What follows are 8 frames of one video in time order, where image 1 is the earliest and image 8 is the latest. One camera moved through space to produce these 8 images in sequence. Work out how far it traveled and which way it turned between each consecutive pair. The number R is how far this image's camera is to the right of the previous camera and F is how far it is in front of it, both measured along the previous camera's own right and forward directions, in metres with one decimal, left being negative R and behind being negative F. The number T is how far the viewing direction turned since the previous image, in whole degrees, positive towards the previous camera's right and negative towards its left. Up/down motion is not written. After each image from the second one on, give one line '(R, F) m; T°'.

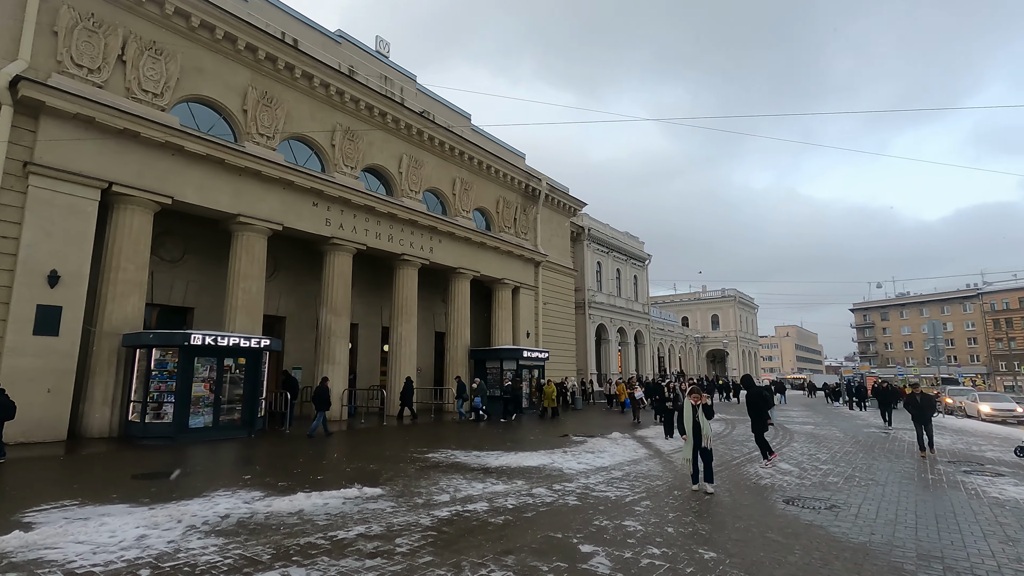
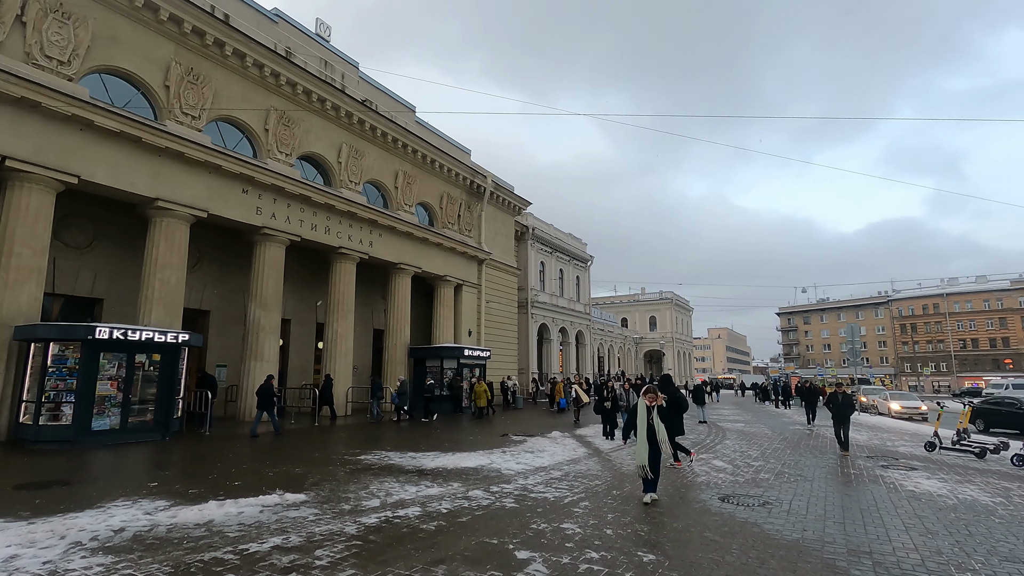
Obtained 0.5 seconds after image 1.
(+0.1, +0.3) m; +6°
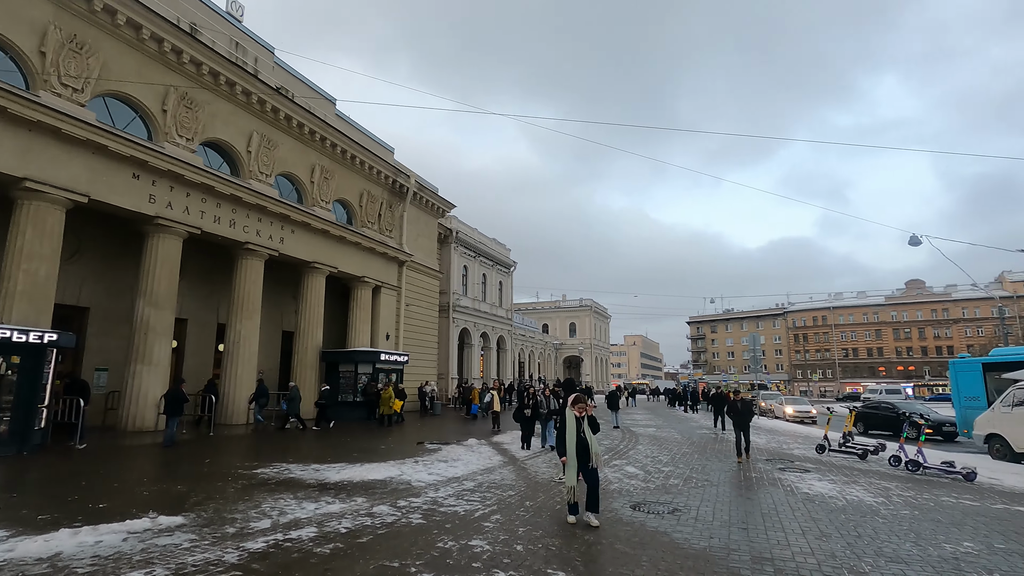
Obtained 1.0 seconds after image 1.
(+0.1, +0.3) m; +8°
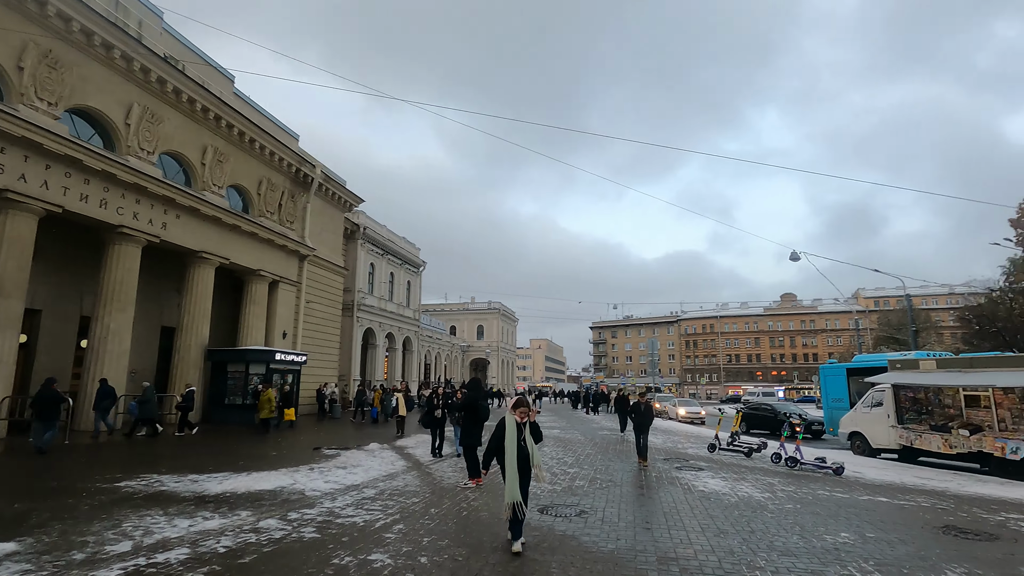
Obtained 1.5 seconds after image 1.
(0.0, +0.3) m; +10°
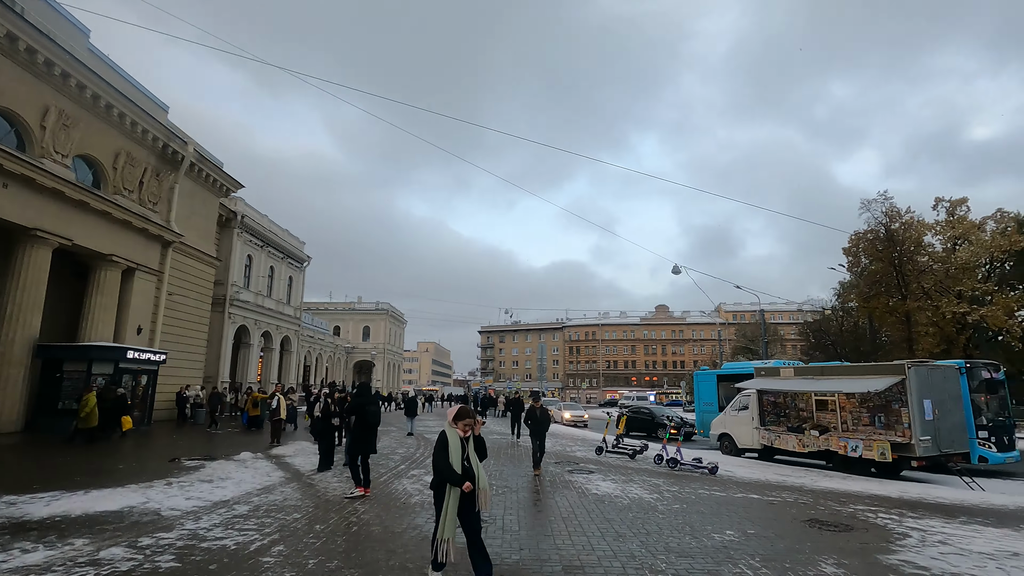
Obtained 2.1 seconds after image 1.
(-0.2, +0.4) m; +12°
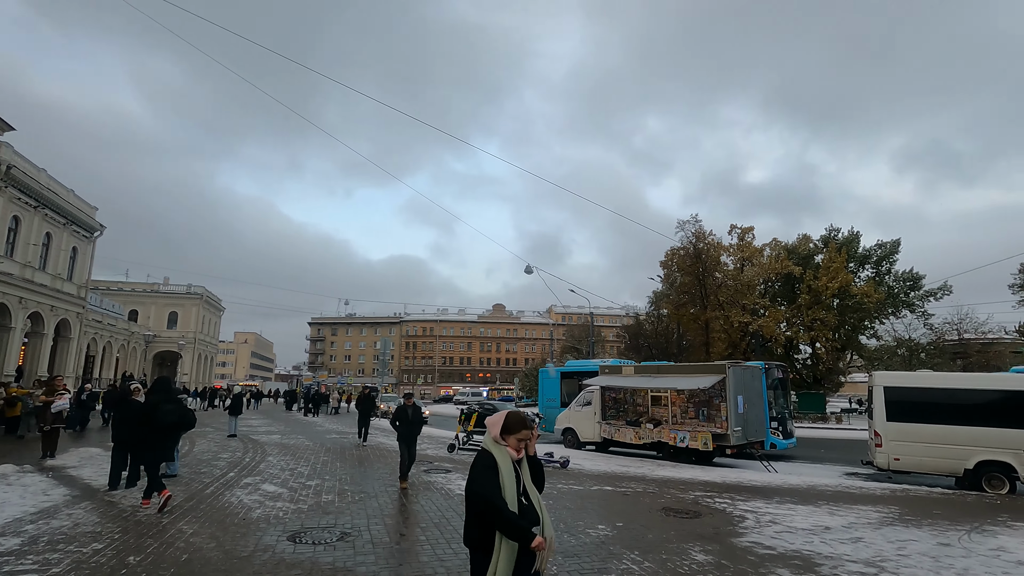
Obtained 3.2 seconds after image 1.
(-0.6, +0.6) m; +17°
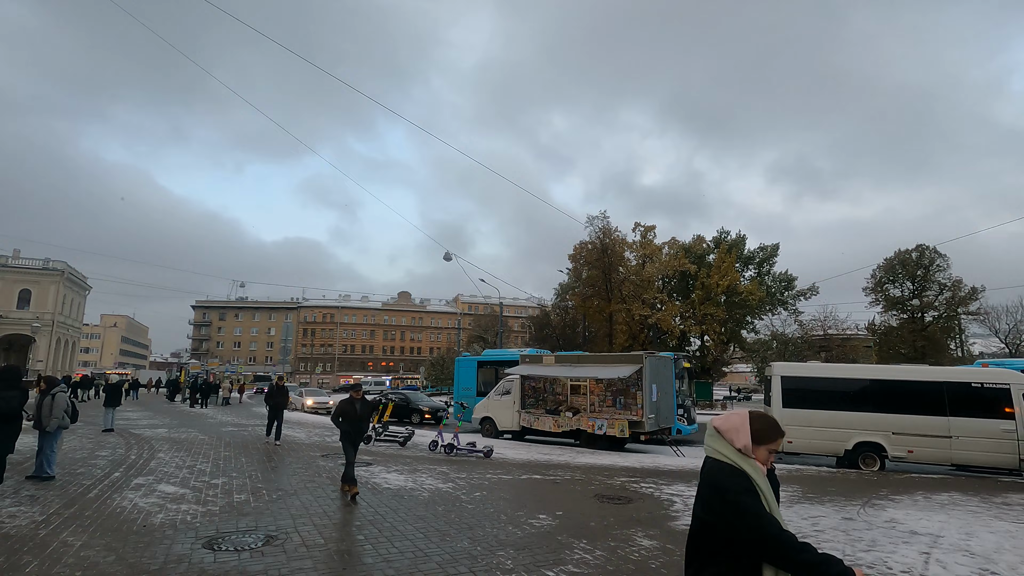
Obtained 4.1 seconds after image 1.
(-0.5, +0.3) m; +10°
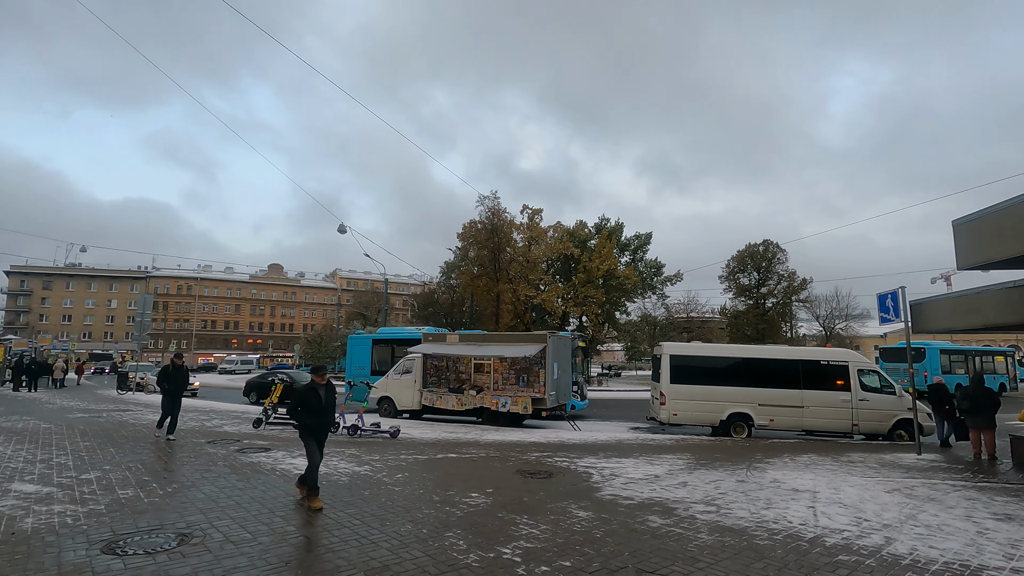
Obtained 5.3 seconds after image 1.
(-0.7, +0.2) m; +13°
